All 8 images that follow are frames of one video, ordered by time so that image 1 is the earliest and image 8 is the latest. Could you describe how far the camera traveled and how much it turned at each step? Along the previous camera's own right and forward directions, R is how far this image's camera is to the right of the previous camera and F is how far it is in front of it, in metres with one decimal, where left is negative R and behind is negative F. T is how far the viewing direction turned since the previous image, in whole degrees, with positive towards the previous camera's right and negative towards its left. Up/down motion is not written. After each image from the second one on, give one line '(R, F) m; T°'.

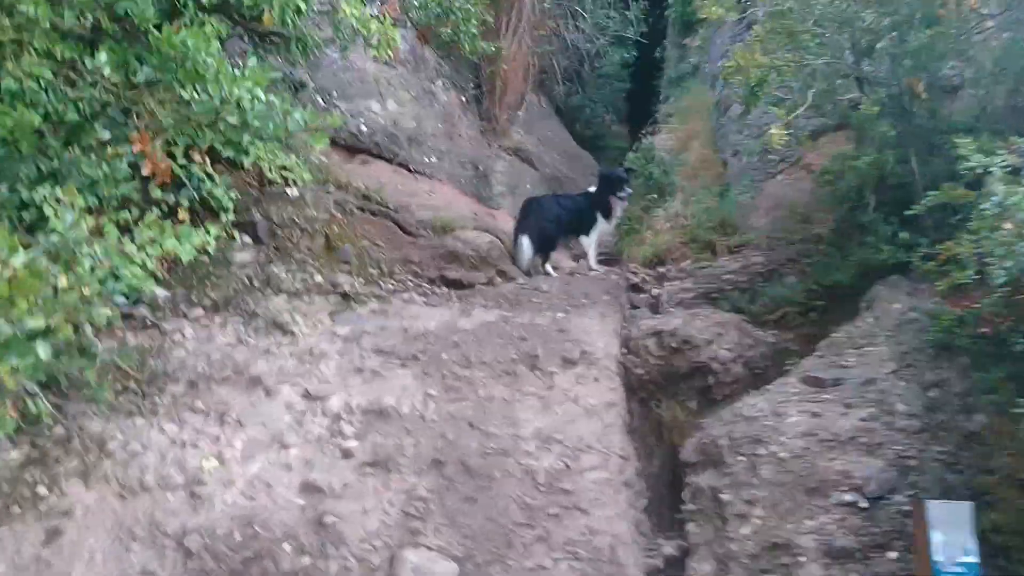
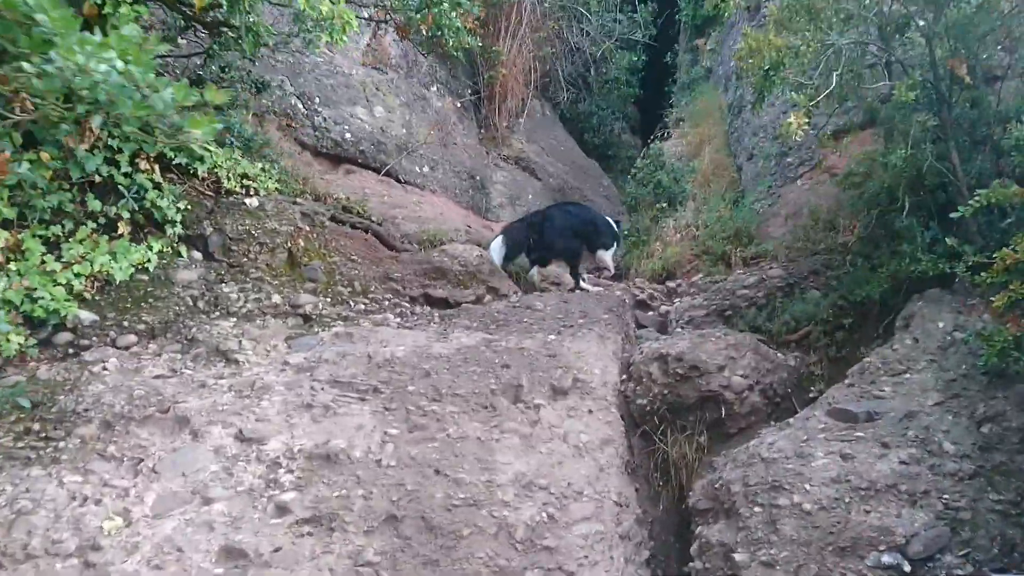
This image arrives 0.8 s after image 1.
(+0.2, +0.7) m; -1°
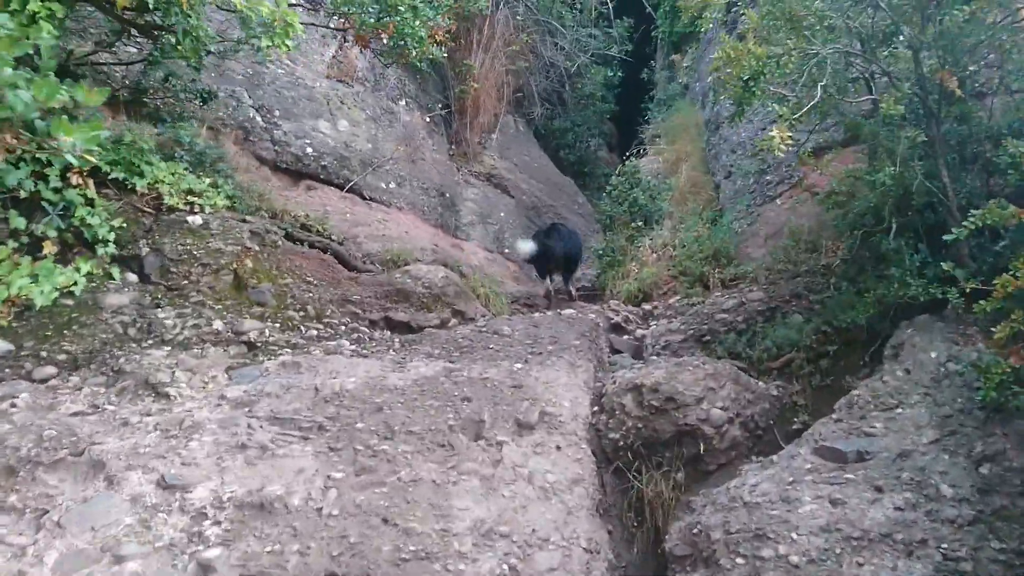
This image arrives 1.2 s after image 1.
(+0.1, +0.3) m; +2°
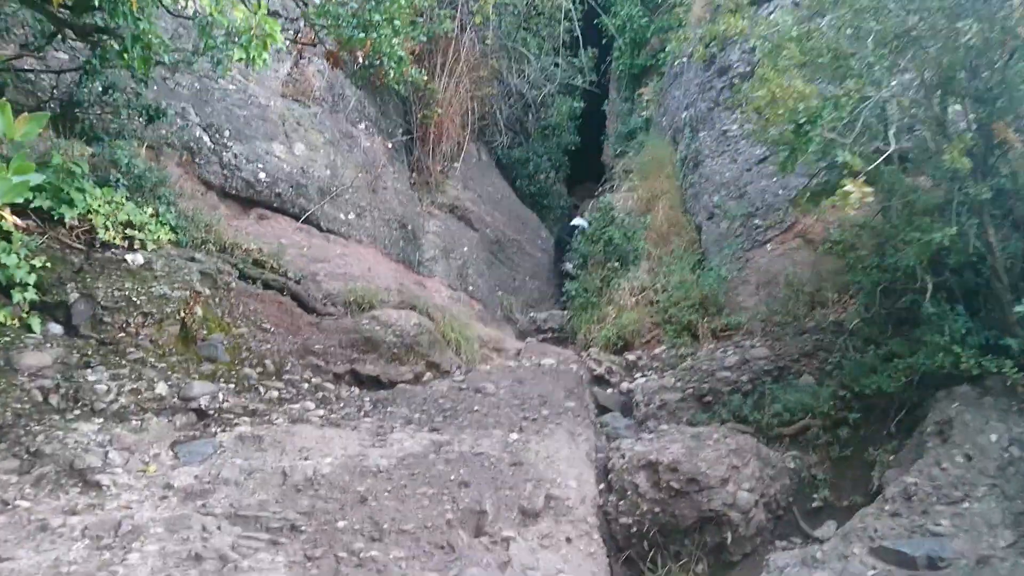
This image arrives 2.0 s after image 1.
(-0.3, +0.6) m; +5°
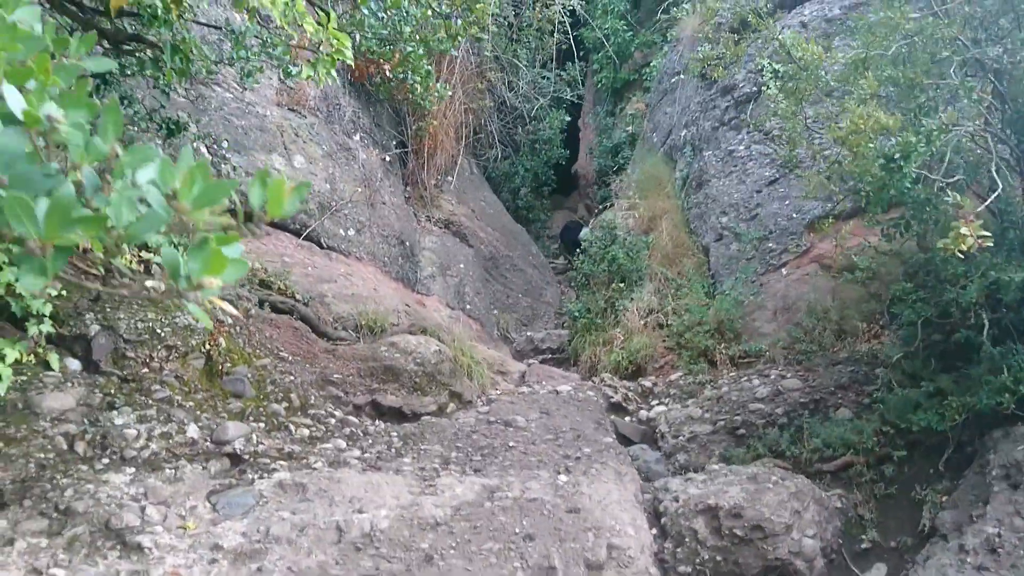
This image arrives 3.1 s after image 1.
(-0.5, +0.2) m; +3°
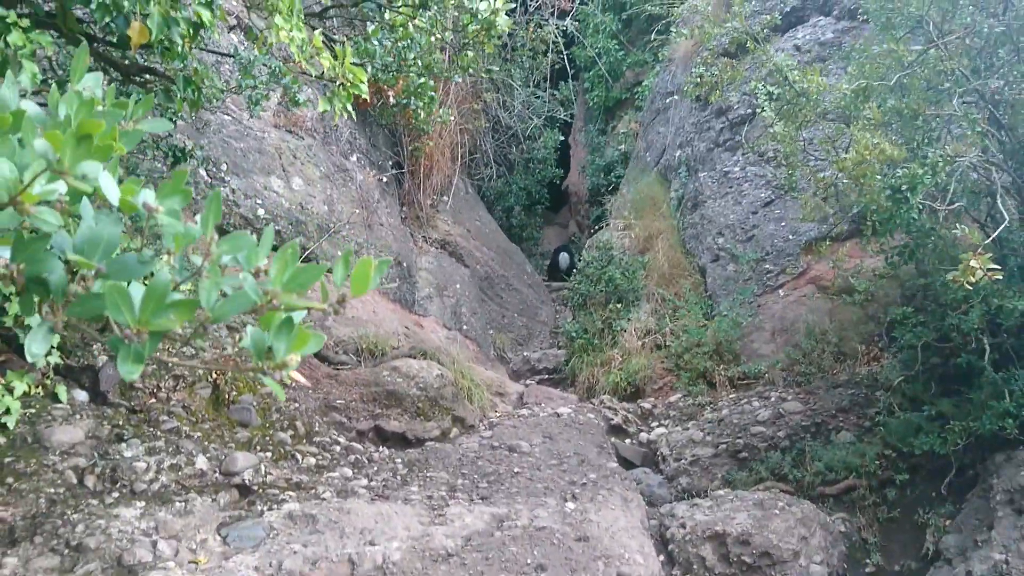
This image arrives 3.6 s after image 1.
(-0.1, 0.0) m; +1°
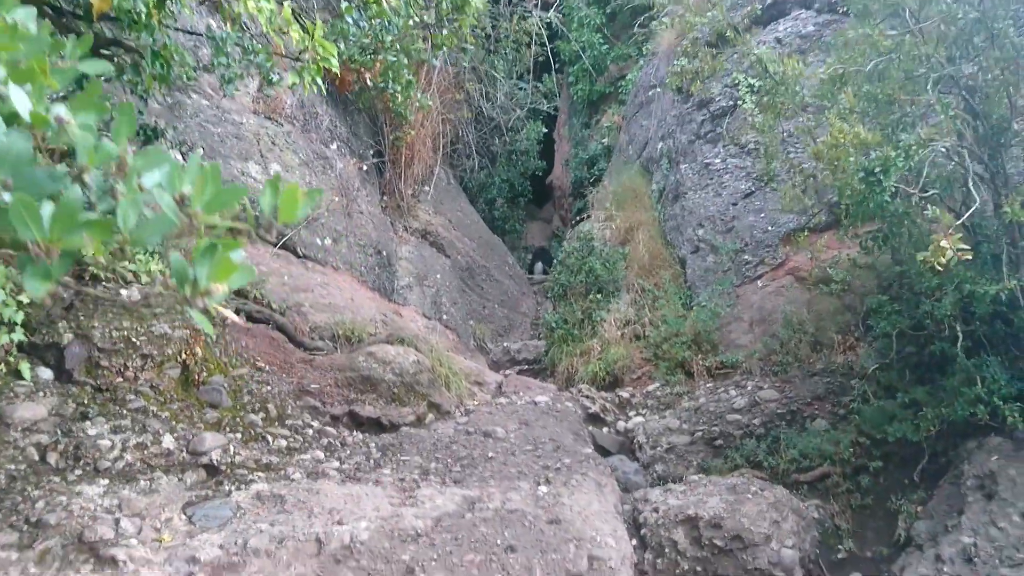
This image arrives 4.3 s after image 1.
(+0.1, 0.0) m; +1°
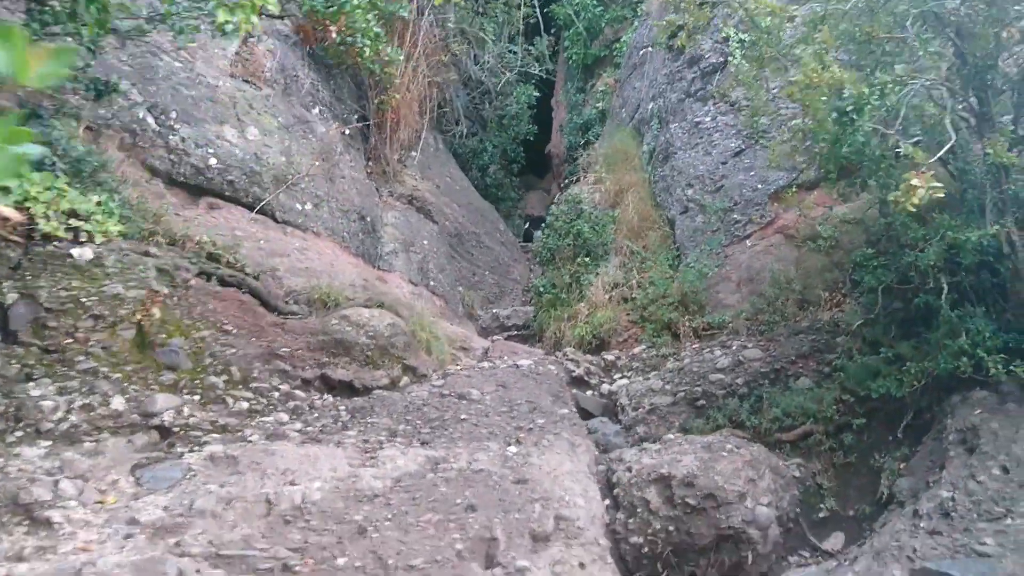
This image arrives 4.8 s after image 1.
(+0.2, +0.1) m; -1°
